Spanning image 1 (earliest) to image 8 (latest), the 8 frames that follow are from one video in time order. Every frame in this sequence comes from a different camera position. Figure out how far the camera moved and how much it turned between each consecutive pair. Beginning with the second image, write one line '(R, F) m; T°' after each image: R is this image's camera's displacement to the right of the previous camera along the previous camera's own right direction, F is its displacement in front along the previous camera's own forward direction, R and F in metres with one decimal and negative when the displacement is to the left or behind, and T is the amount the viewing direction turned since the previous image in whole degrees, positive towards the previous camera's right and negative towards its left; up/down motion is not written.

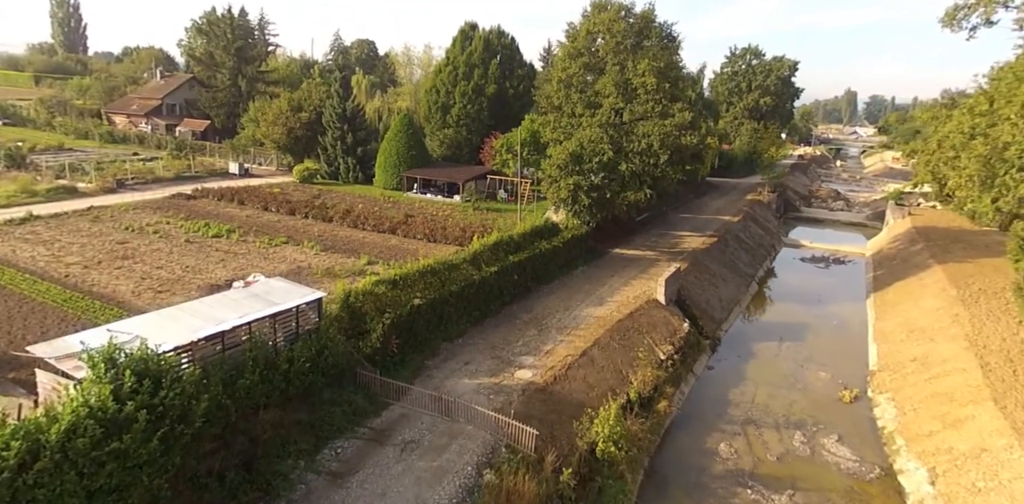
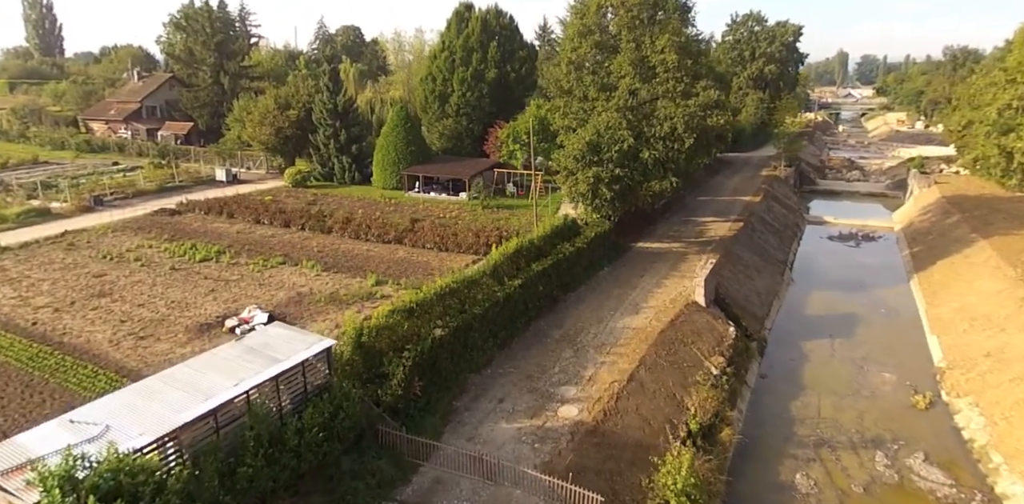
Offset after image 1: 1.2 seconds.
(-0.8, +2.2) m; 0°
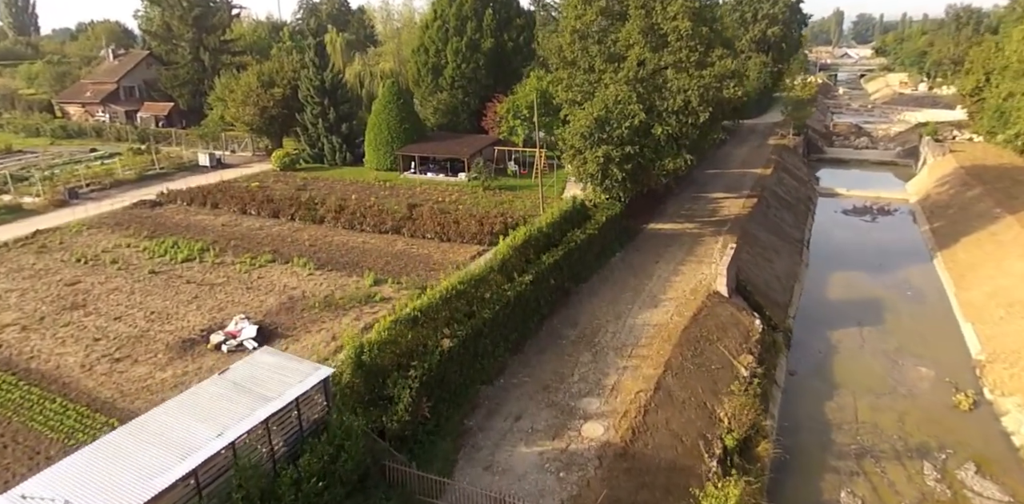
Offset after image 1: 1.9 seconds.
(-0.4, +1.5) m; 0°
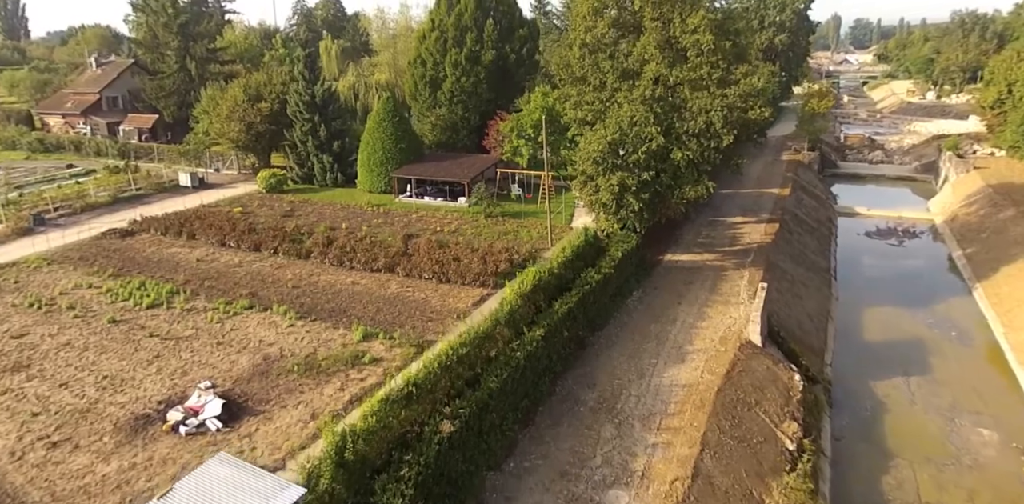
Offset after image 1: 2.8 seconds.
(-0.3, +2.1) m; 0°
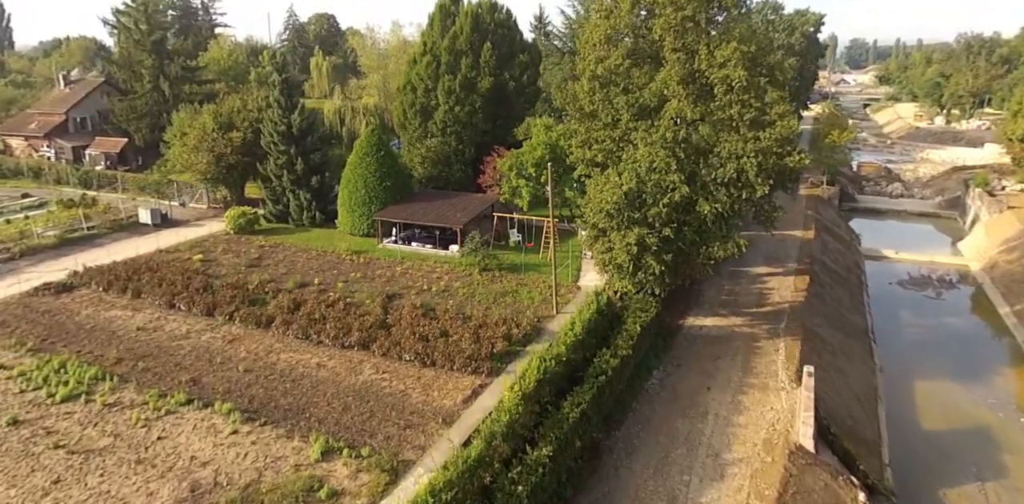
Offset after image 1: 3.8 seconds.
(-0.1, +3.1) m; 0°
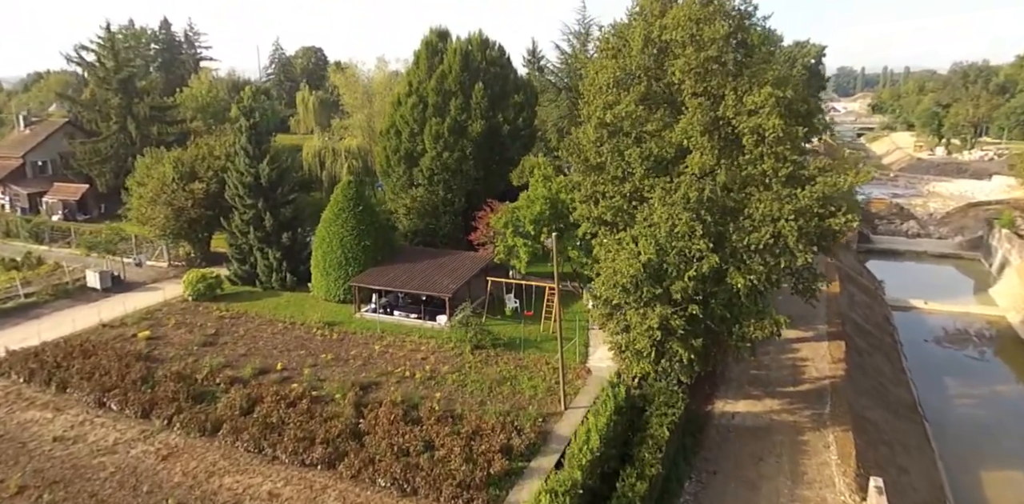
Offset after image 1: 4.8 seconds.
(-0.1, +2.9) m; +1°
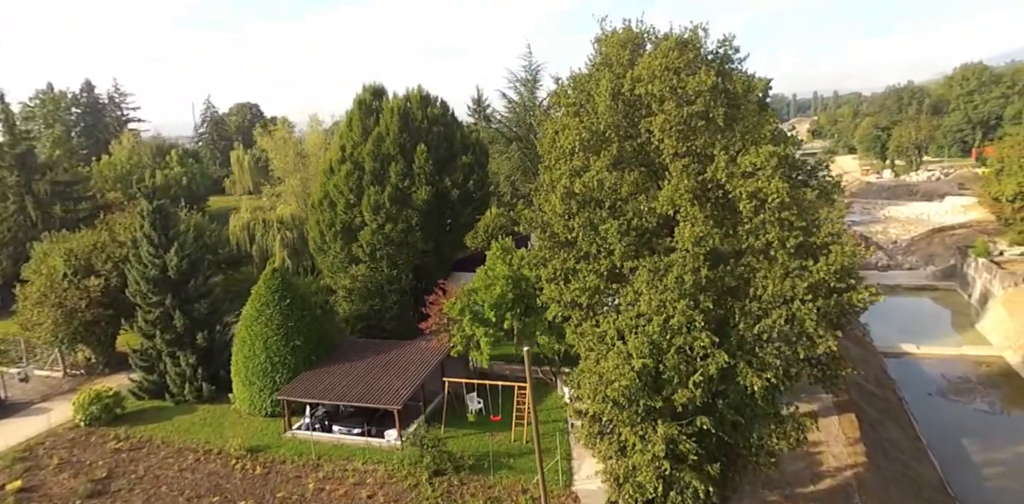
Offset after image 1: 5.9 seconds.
(+0.1, +3.1) m; +4°
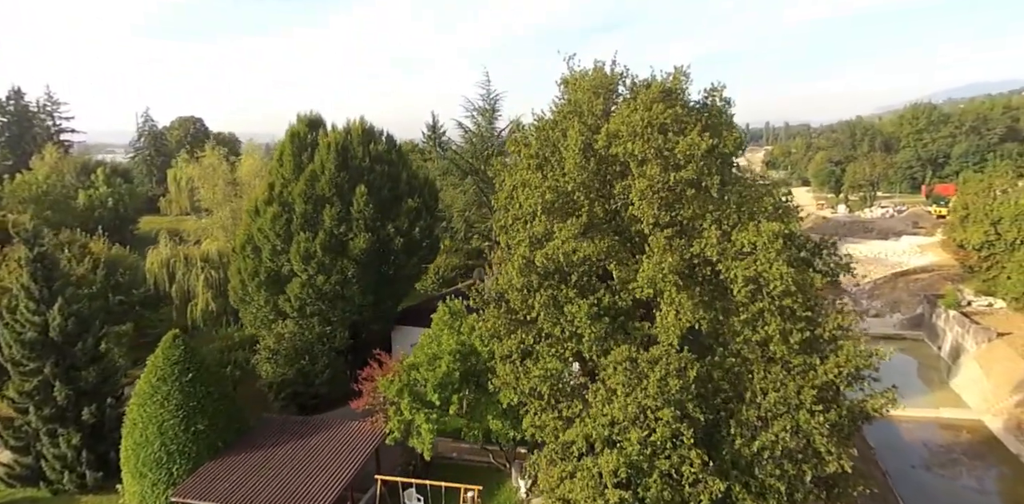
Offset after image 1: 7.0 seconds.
(+0.2, +2.5) m; +4°
